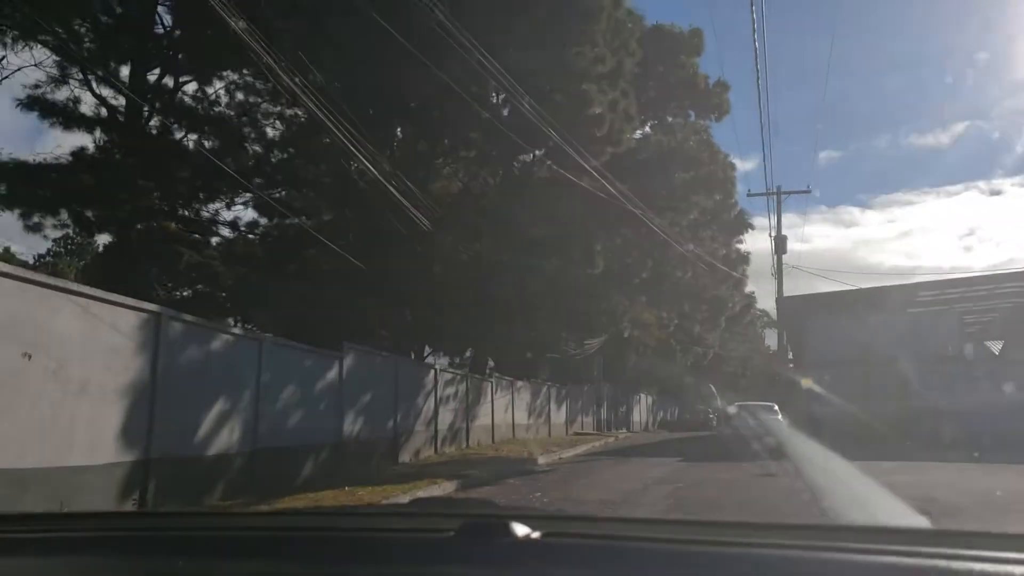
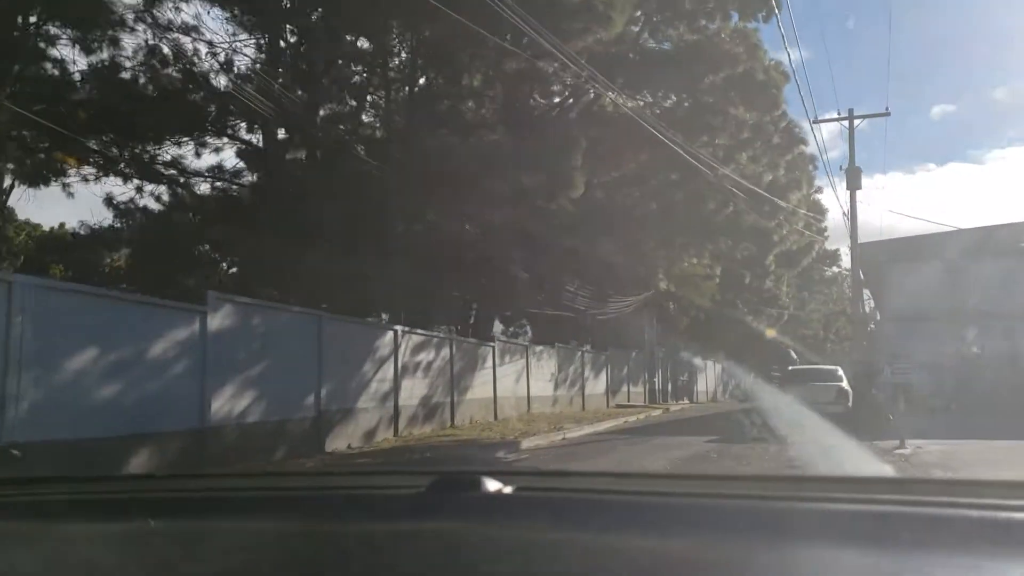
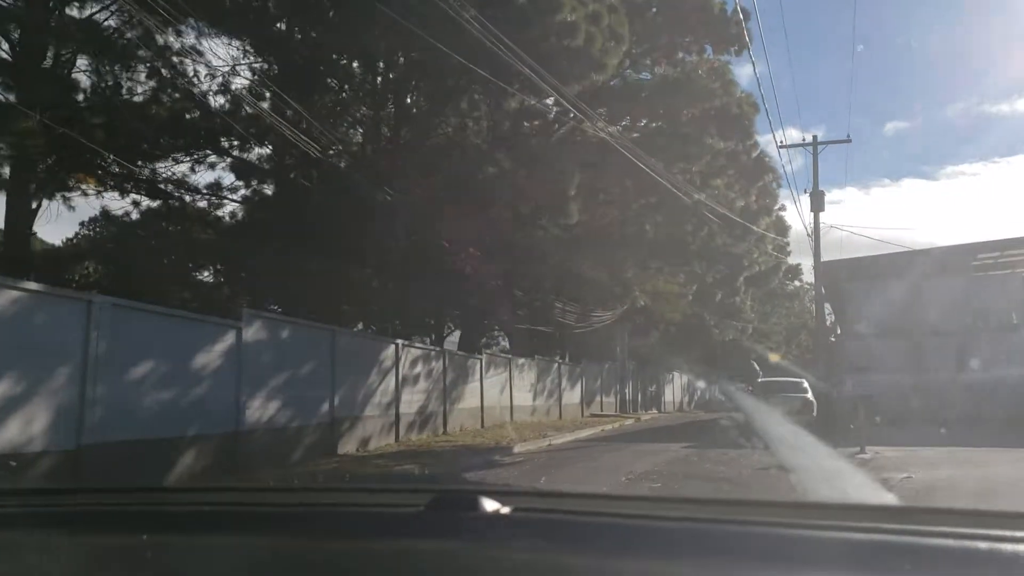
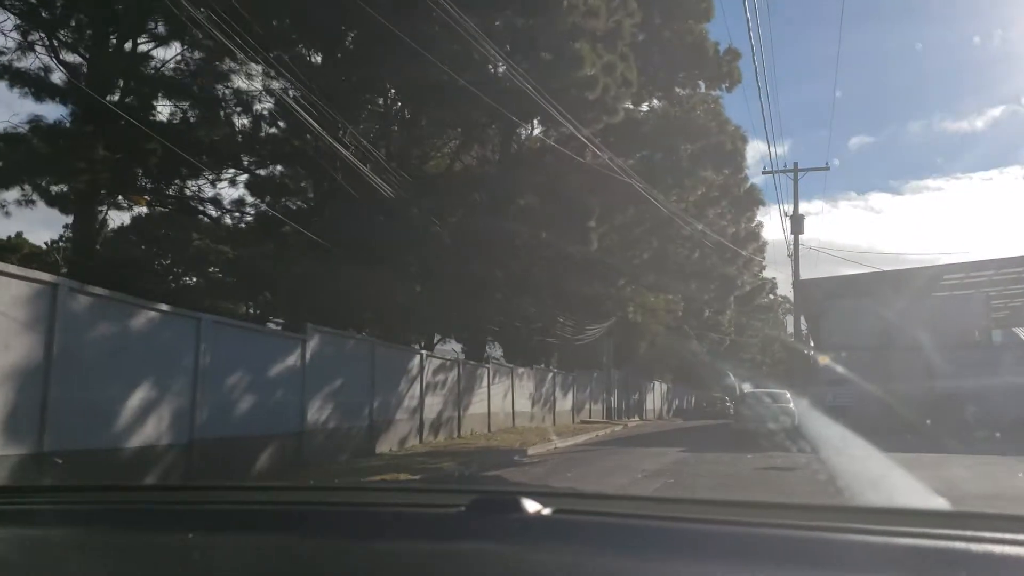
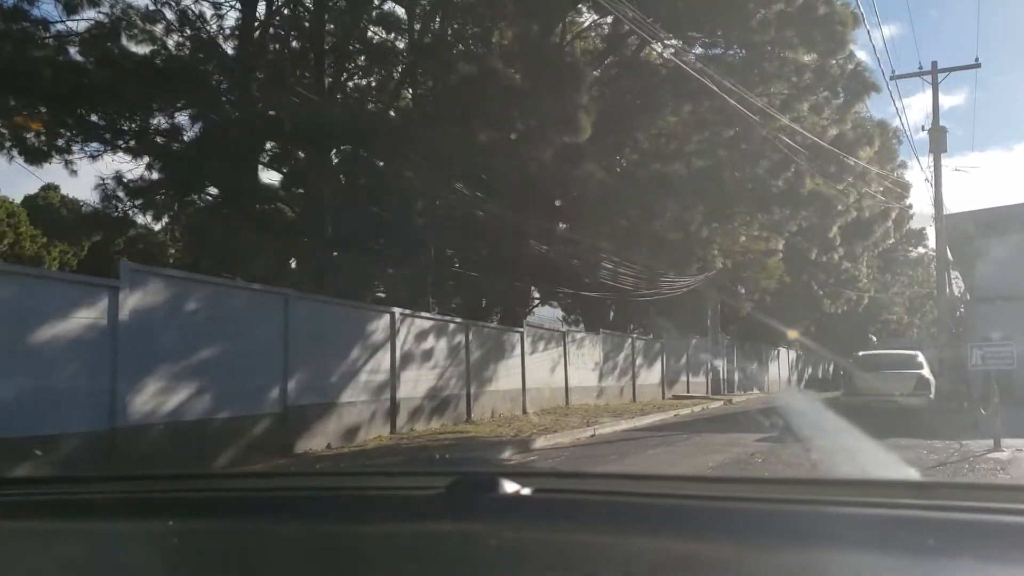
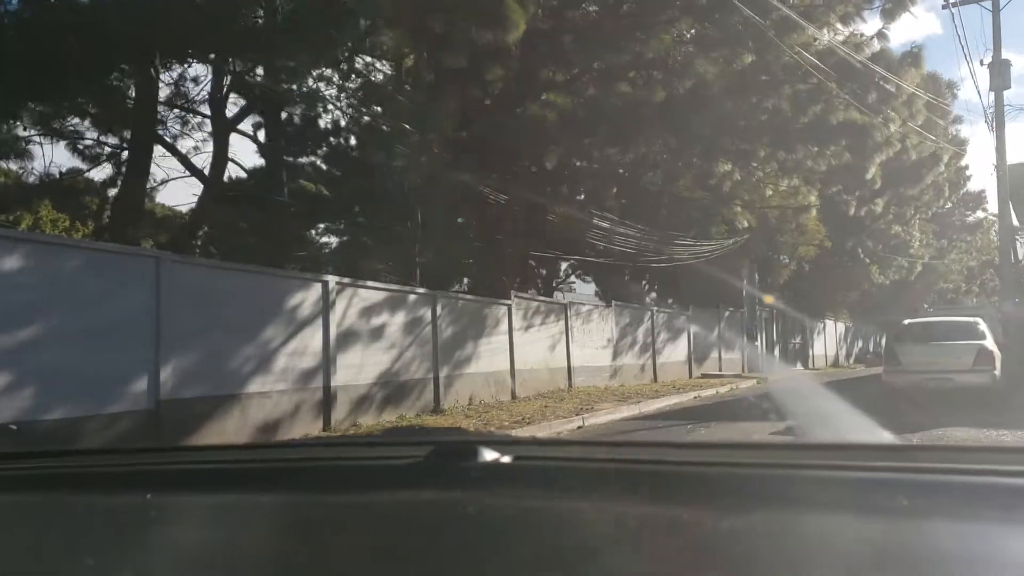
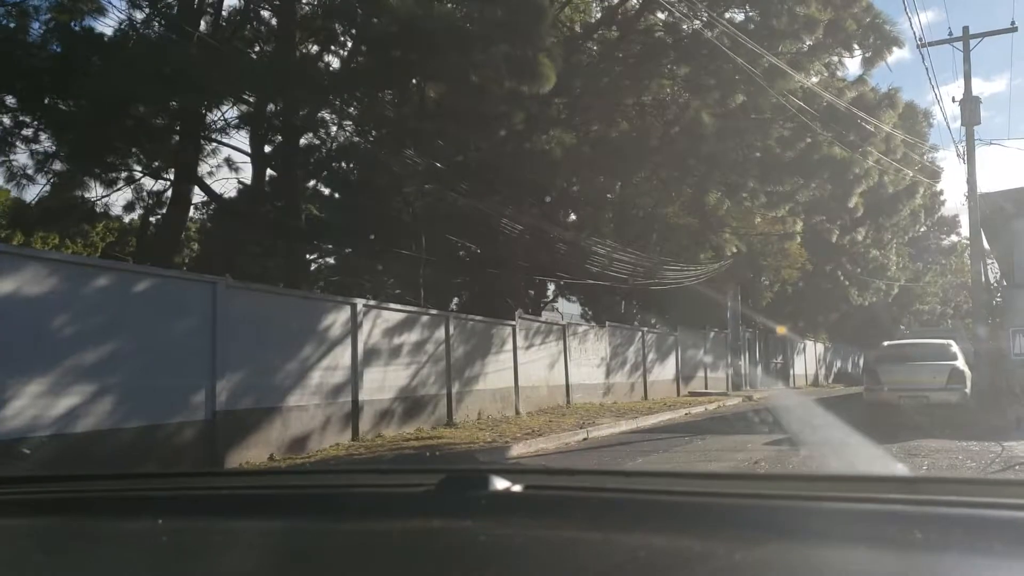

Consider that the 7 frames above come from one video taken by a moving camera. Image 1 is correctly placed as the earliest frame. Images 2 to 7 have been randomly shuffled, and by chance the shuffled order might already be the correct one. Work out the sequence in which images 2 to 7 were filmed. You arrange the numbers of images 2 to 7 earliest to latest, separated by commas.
4, 3, 2, 5, 7, 6
